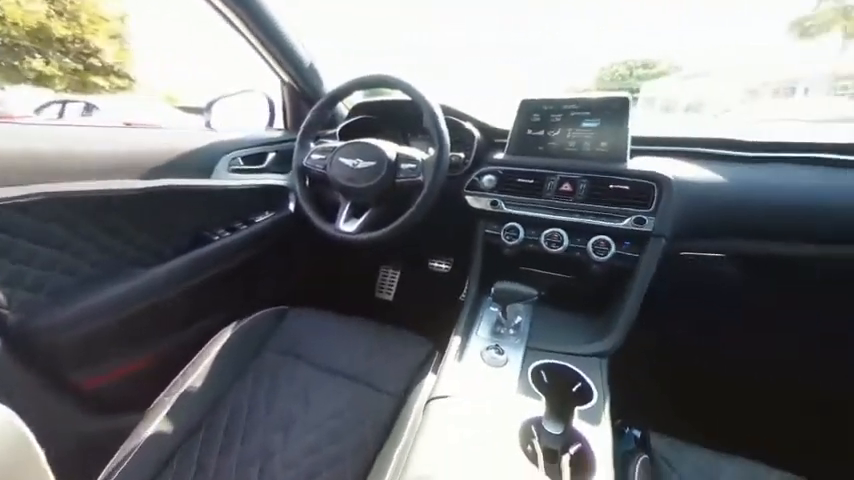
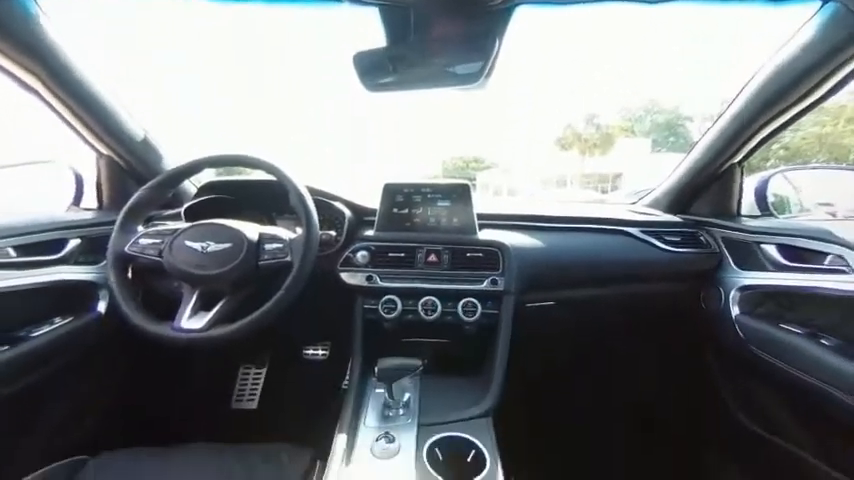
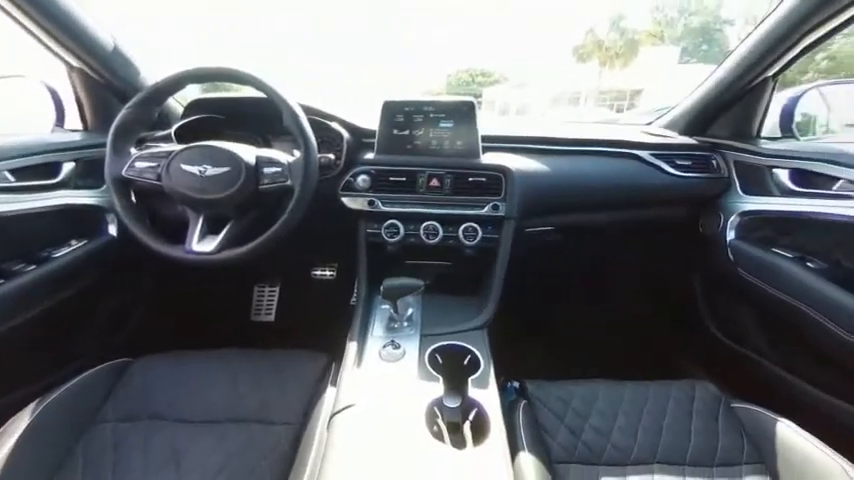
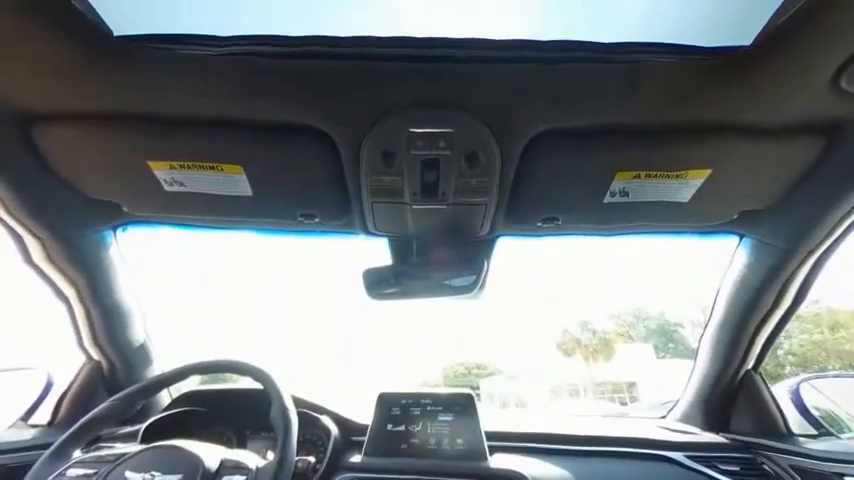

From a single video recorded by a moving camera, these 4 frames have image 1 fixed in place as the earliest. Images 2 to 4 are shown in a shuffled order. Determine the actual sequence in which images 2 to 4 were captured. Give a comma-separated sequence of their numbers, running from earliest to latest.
3, 4, 2
